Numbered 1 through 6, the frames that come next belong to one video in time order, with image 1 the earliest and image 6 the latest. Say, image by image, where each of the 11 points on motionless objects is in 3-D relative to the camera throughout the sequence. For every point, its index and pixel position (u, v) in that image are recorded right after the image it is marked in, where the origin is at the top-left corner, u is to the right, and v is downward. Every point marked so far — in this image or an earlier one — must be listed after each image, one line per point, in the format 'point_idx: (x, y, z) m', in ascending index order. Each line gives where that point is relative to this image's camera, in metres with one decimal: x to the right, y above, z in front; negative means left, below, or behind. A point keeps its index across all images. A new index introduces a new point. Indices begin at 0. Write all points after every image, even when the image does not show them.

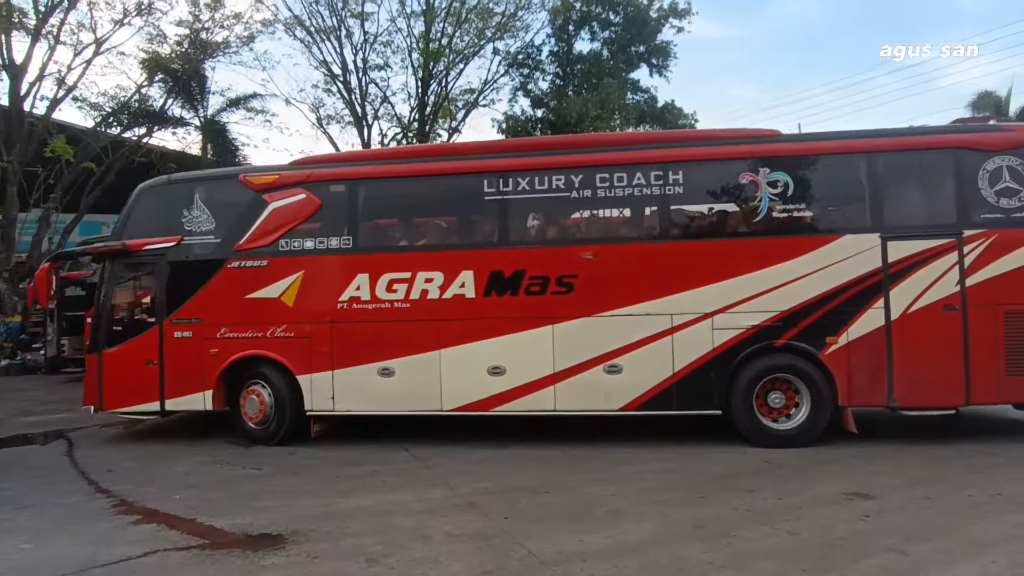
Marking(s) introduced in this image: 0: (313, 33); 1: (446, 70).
0: (-4.4, +5.6, +16.4) m
1: (-1.5, +4.9, +16.8) m
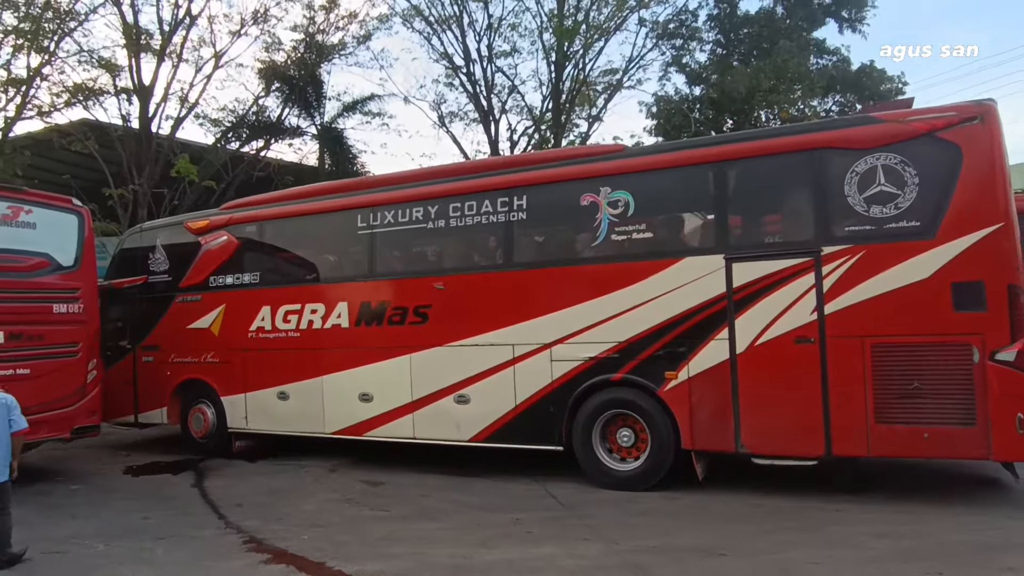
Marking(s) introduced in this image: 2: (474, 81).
0: (-1.6, +5.2, +14.7) m
1: (+1.4, +4.6, +14.4) m
2: (-0.7, +4.0, +14.5) m
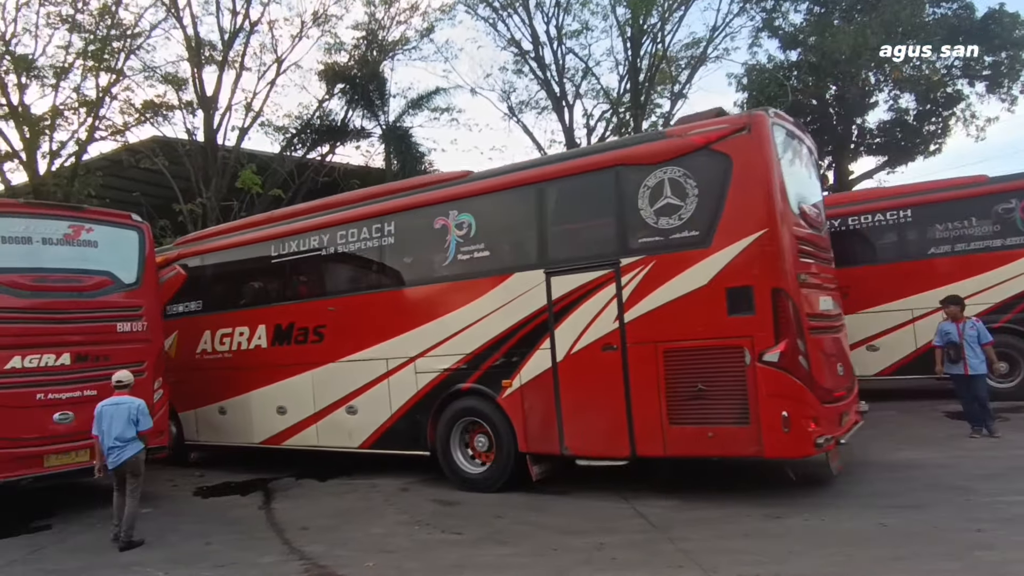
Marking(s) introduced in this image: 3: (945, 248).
0: (-0.3, +5.2, +13.8) m
1: (+2.6, +4.7, +13.1) m
2: (+0.6, +4.0, +13.5) m
3: (+4.6, +0.4, +8.0) m
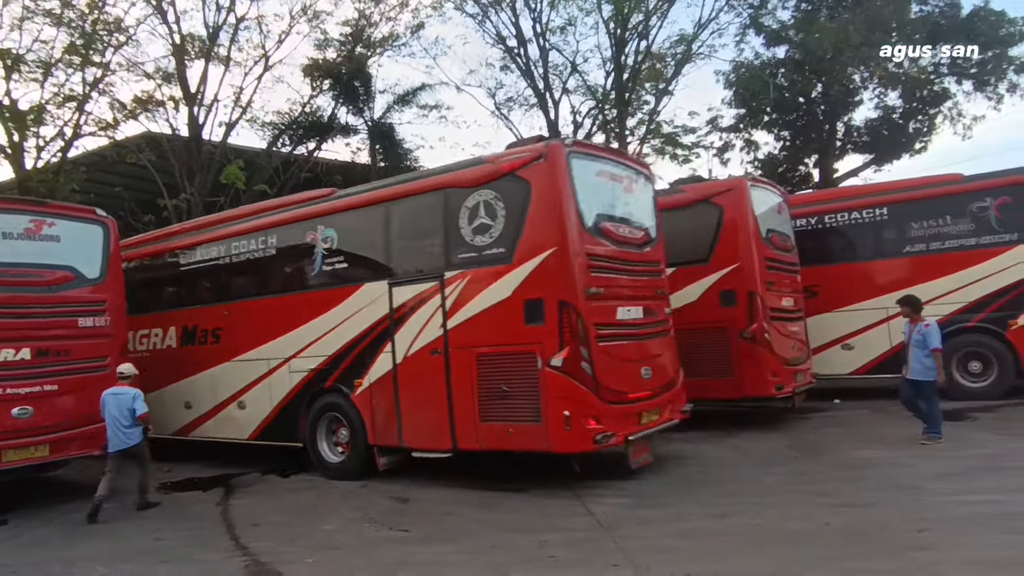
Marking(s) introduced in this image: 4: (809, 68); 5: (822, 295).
0: (-0.5, +5.2, +13.8) m
1: (+2.4, +4.7, +13.1) m
2: (+0.3, +4.1, +13.4) m
3: (+4.3, +0.4, +7.9) m
4: (+6.4, +4.8, +16.4) m
5: (+3.5, -0.1, +8.4) m
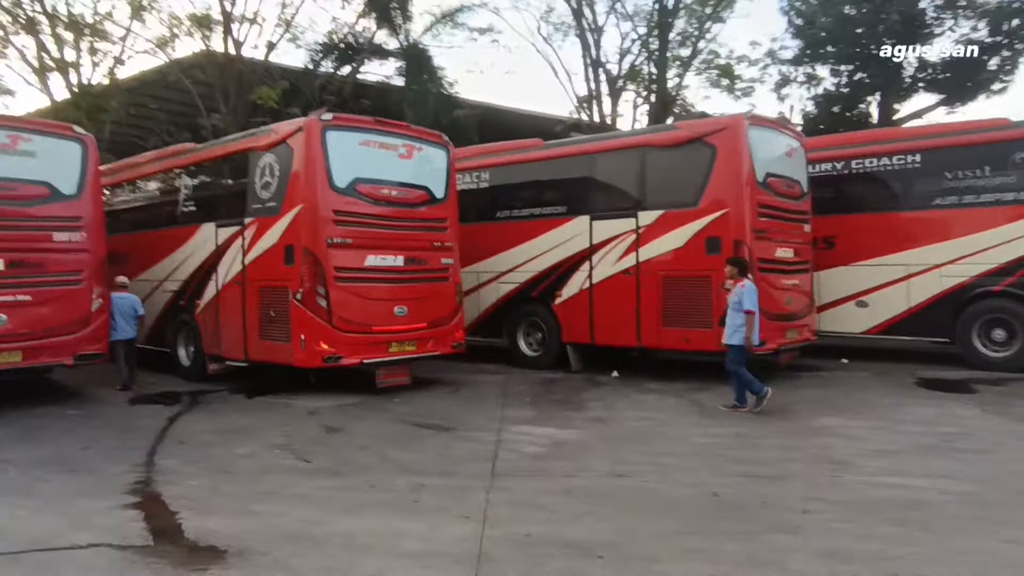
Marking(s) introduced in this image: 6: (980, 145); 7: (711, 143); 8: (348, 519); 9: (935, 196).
0: (+0.4, +6.4, +13.0) m
1: (+3.2, +5.7, +12.1) m
2: (+1.1, +5.2, +12.7) m
3: (+4.2, +0.8, +7.2) m
4: (+7.5, +5.8, +14.9) m
5: (+3.4, +0.4, +7.8) m
6: (+4.4, +1.3, +7.1) m
7: (+1.7, +1.2, +6.4) m
8: (-0.7, -1.0, +3.4) m
9: (+4.1, +0.9, +7.3) m
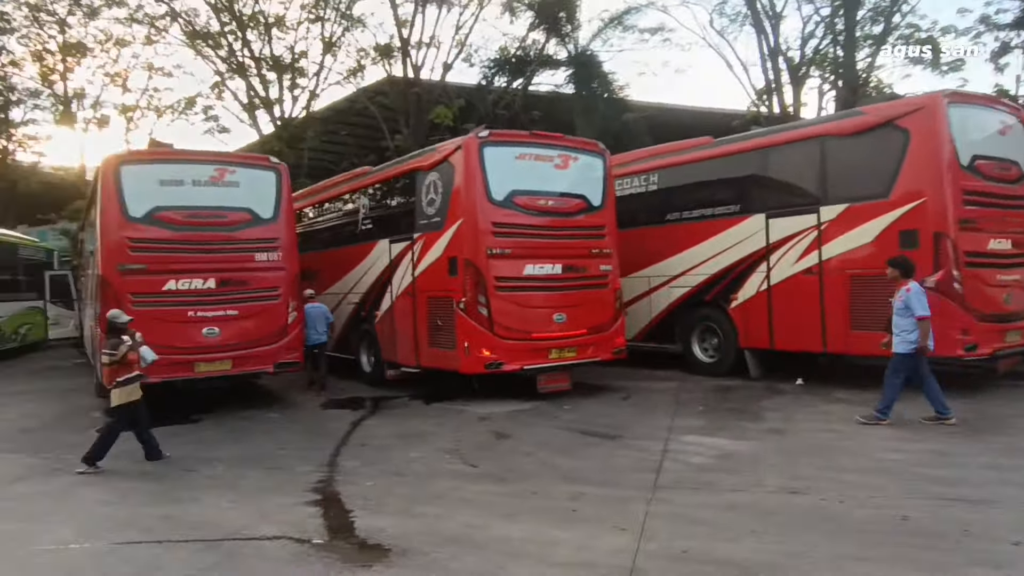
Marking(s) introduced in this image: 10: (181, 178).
0: (+3.2, +6.4, +12.6) m
1: (+5.7, +5.7, +11.0) m
2: (+3.9, +5.2, +12.1) m
3: (+5.7, +0.9, +5.9) m
4: (+10.6, +6.0, +12.6) m
5: (+5.0, +0.5, +6.7) m
6: (+5.8, +1.4, +5.7) m
7: (+3.0, +1.2, +5.7) m
8: (0.0, -1.1, +3.4) m
9: (+5.6, +1.0, +6.0) m
10: (-2.8, +0.9, +6.4) m
